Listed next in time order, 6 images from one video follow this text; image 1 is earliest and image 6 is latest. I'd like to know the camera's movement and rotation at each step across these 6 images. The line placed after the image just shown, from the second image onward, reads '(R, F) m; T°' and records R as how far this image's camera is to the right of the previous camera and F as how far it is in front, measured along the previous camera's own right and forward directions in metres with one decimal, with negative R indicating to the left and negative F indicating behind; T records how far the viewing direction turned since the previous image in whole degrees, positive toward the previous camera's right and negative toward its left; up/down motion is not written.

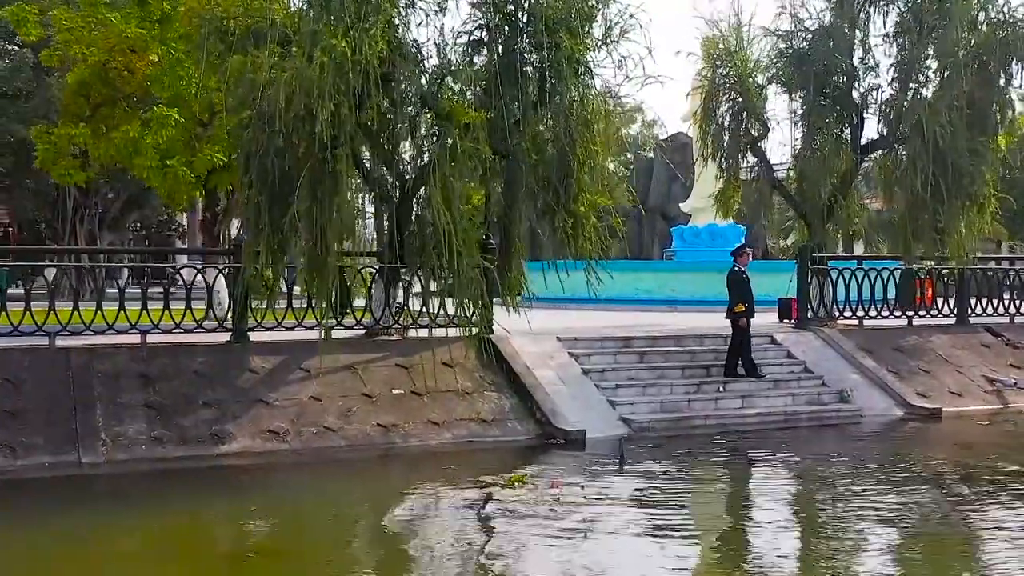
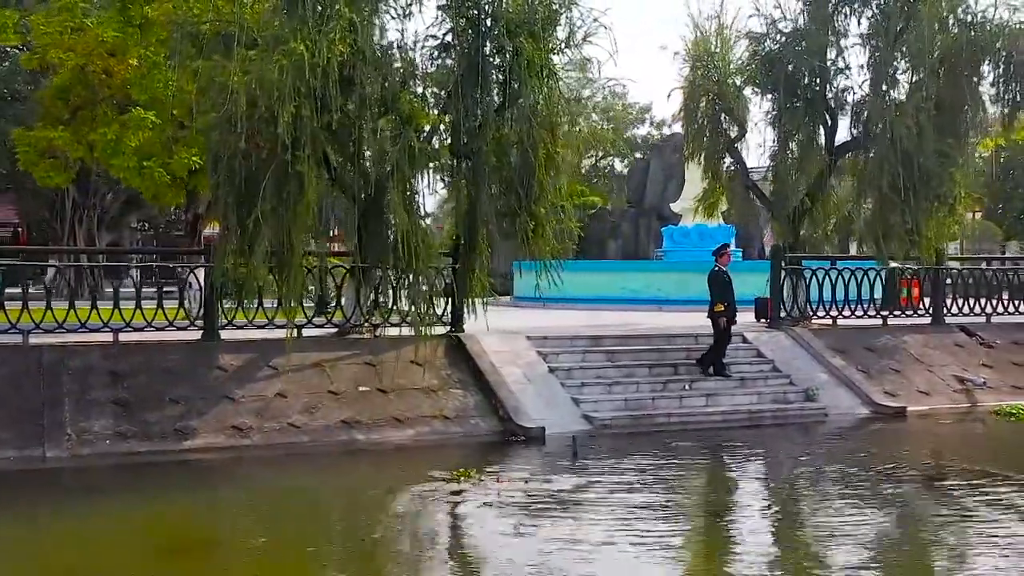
(+0.5, -0.2) m; -1°
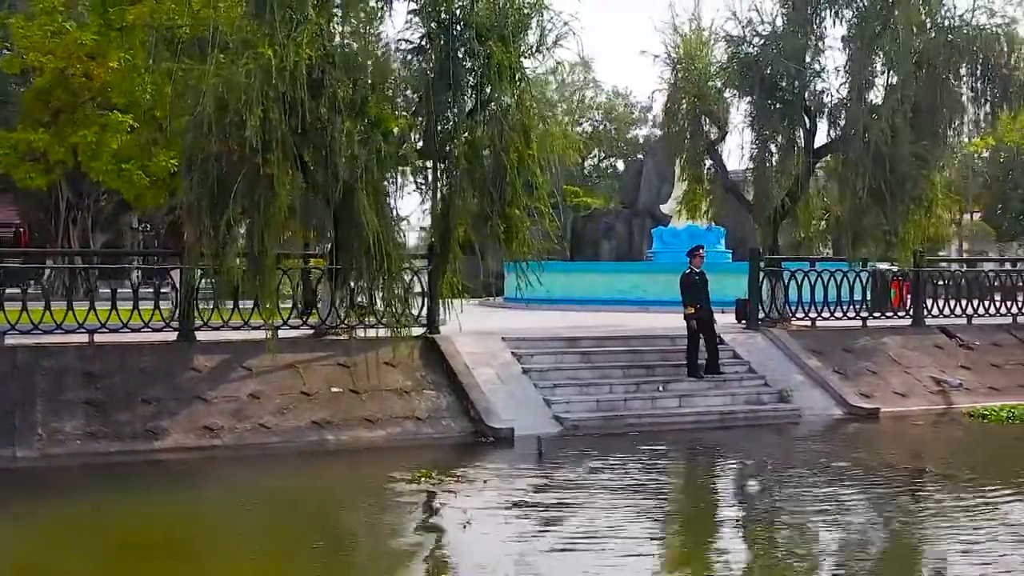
(+0.4, -0.1) m; 0°
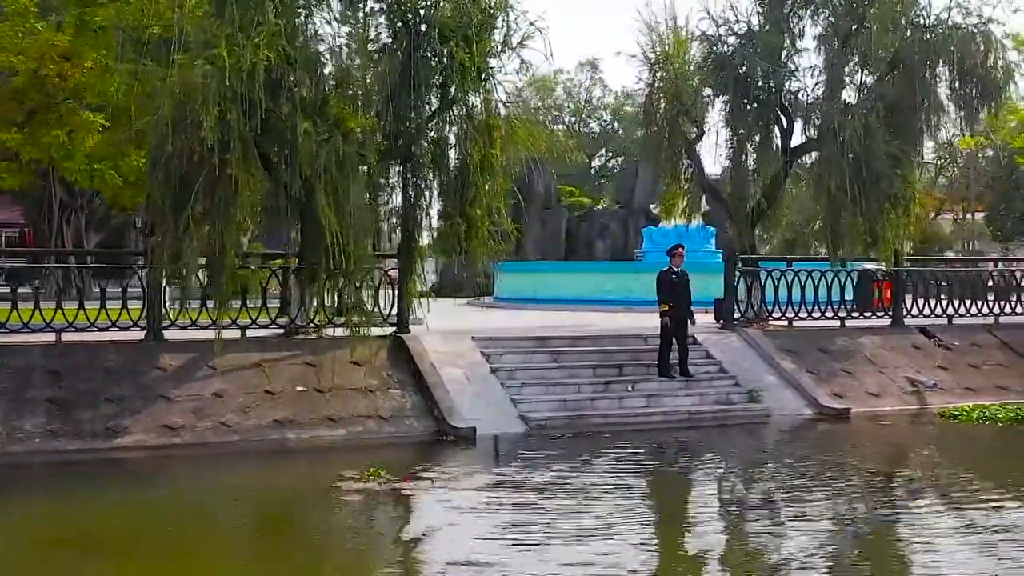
(+0.5, 0.0) m; -1°
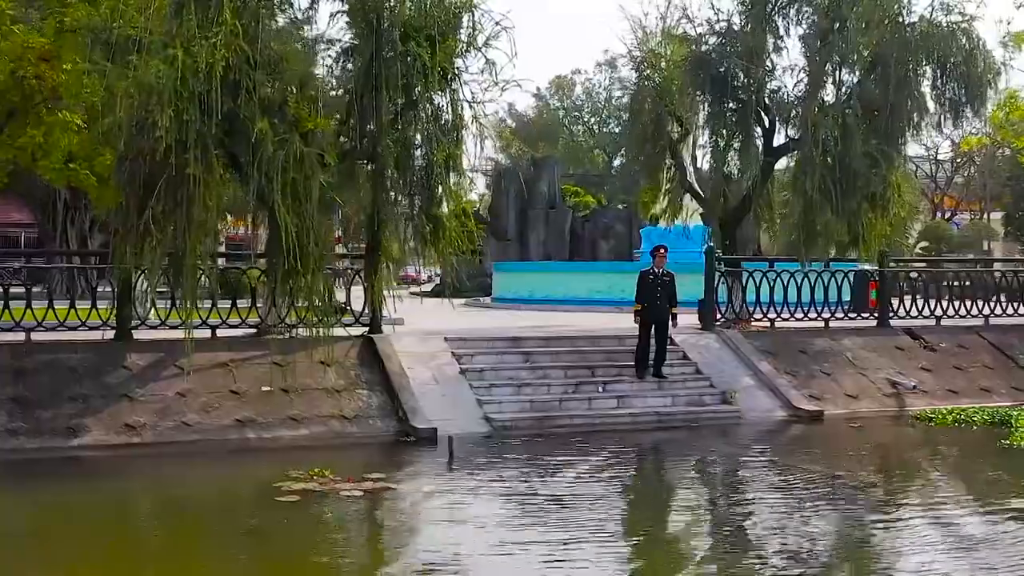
(+0.6, 0.0) m; -1°
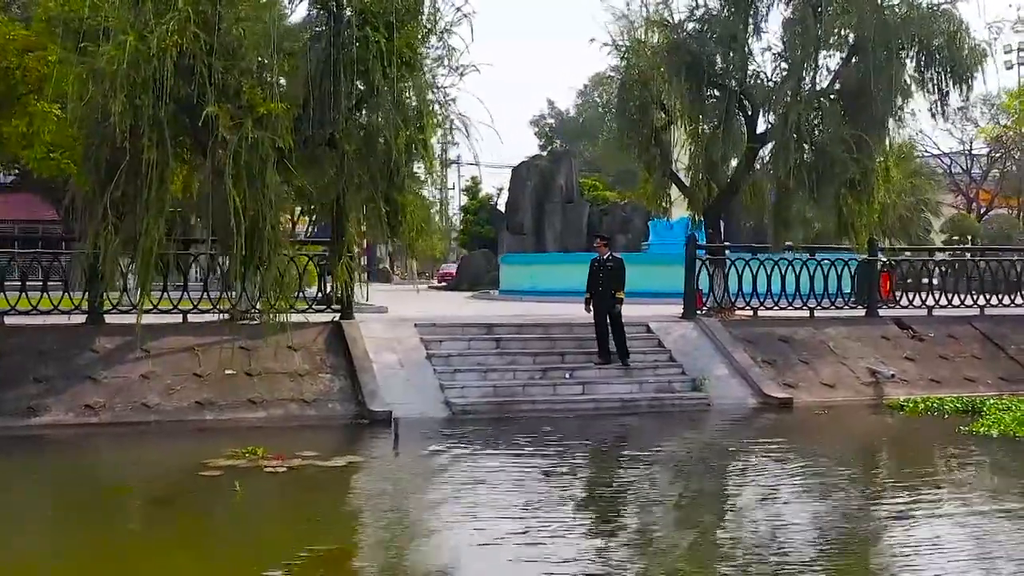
(+1.0, 0.0) m; -3°
